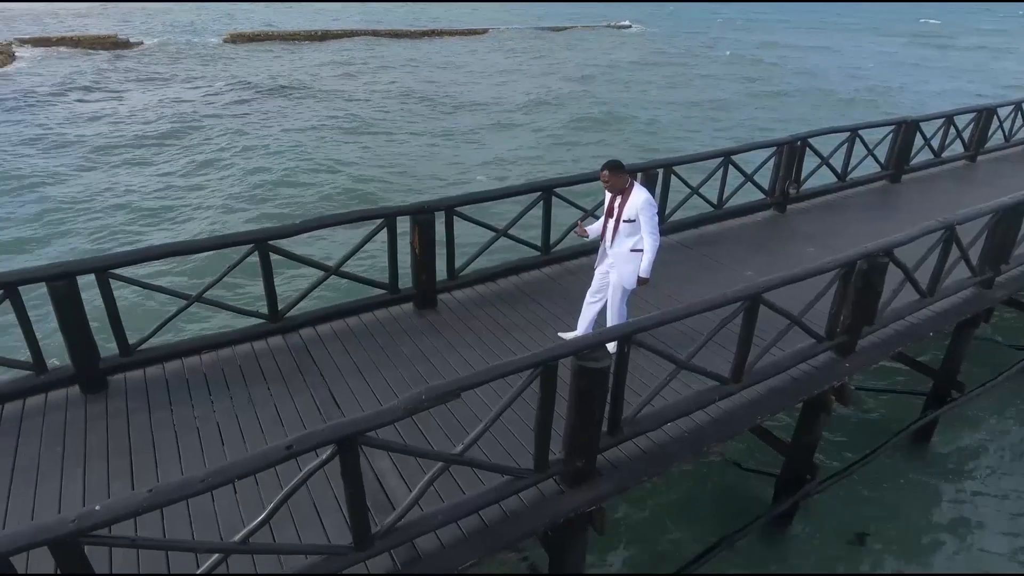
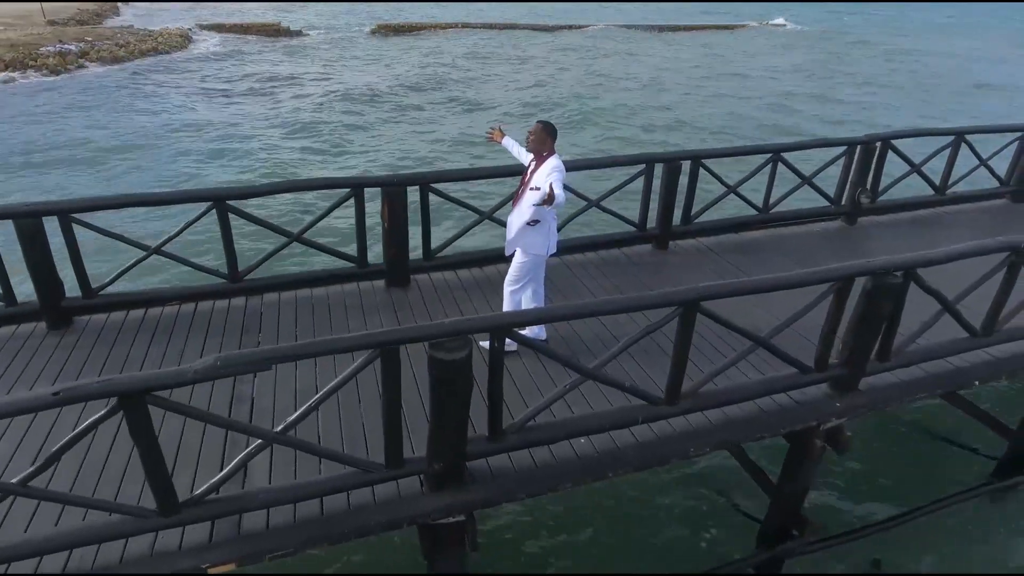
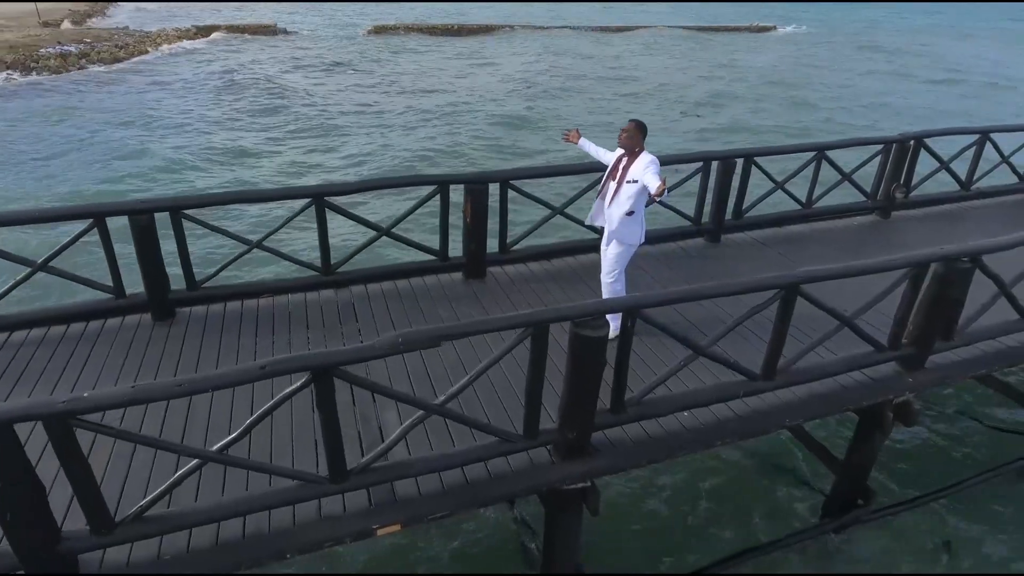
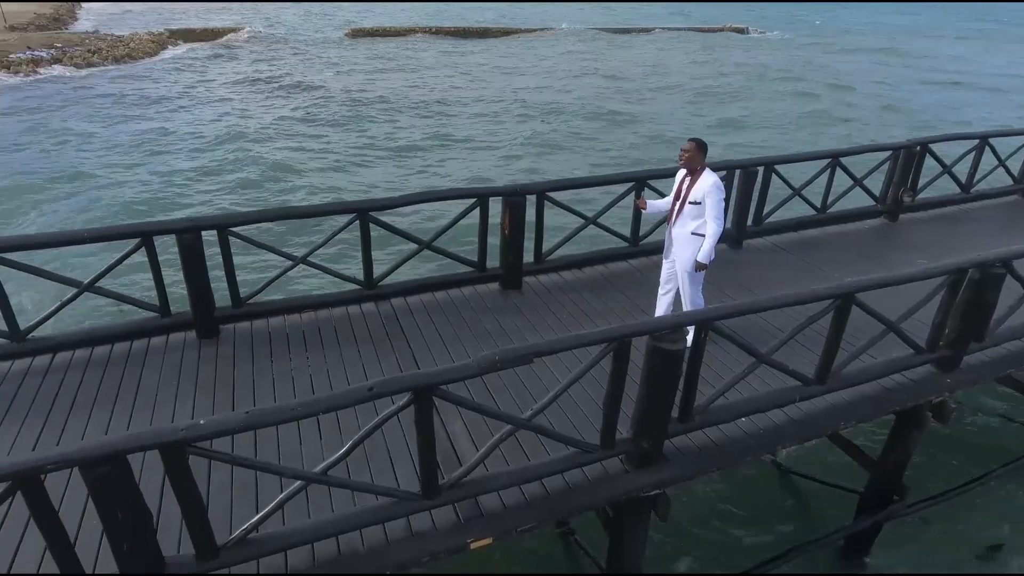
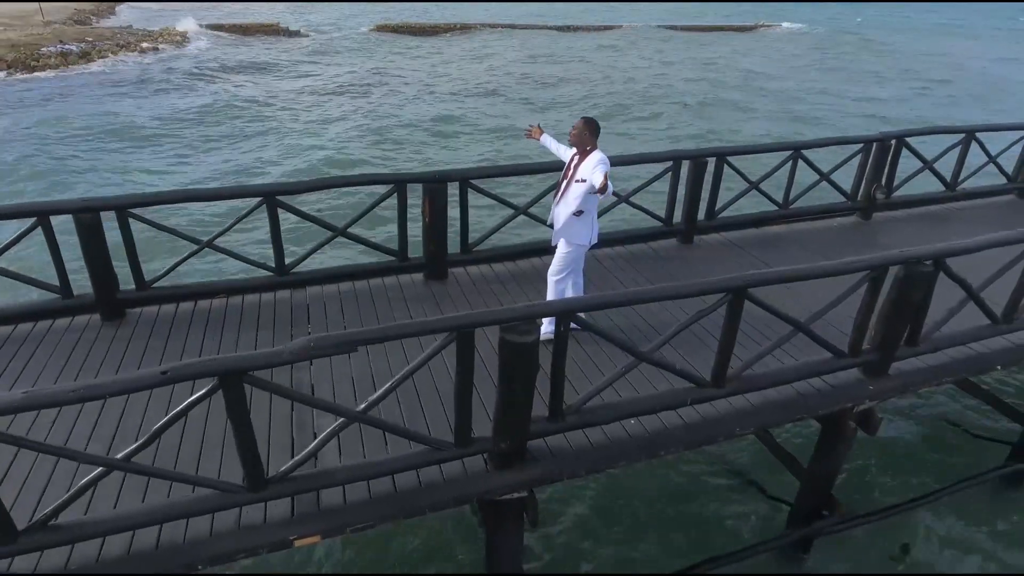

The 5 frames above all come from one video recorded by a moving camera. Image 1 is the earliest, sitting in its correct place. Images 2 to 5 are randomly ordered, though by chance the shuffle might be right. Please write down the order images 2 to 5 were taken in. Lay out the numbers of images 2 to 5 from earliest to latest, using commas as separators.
4, 3, 5, 2
